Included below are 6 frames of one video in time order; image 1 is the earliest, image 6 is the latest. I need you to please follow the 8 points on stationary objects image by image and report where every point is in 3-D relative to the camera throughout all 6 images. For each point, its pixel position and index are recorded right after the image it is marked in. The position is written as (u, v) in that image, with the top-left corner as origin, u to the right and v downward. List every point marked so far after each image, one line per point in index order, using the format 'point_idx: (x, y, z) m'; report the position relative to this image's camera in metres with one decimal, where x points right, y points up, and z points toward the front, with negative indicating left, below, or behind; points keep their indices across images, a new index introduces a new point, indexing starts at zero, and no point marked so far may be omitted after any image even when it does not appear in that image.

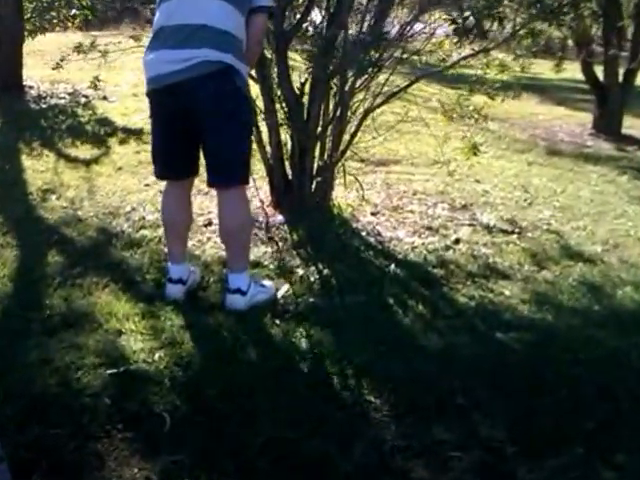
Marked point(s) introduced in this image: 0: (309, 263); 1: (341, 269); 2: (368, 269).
0: (0.0, -0.1, +5.0) m
1: (+0.1, -0.1, +4.9) m
2: (+0.2, -0.1, +4.9) m
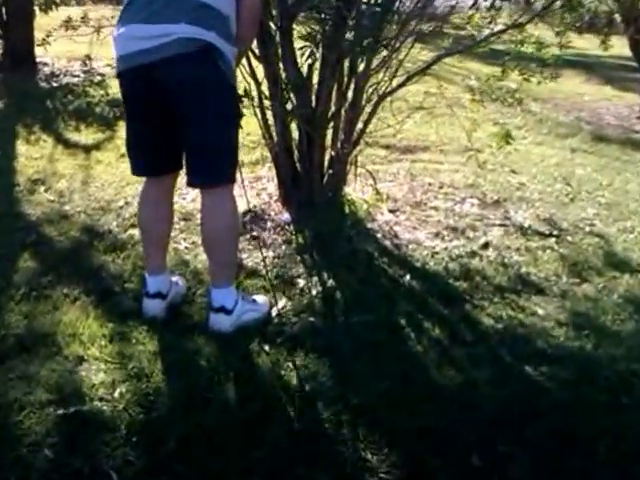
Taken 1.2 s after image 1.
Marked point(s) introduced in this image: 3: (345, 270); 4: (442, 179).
0: (0.0, -0.1, +4.3) m
1: (+0.1, -0.1, +4.2) m
2: (+0.2, -0.1, +4.2) m
3: (+0.1, -0.1, +4.3) m
4: (+0.5, +0.3, +5.5) m
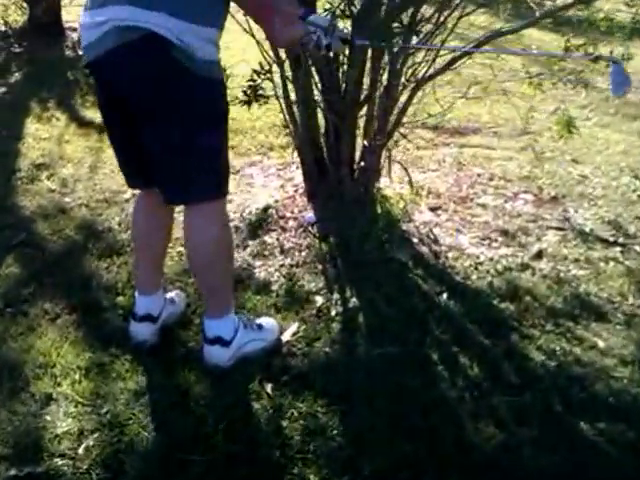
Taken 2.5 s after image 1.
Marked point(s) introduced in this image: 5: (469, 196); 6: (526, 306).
0: (0.0, -0.2, +3.7) m
1: (+0.2, -0.2, +3.6) m
2: (+0.3, -0.2, +3.6) m
3: (+0.2, -0.1, +3.7) m
4: (+0.7, +0.3, +4.9) m
5: (+0.5, +0.2, +4.5) m
6: (+0.6, -0.2, +3.5) m
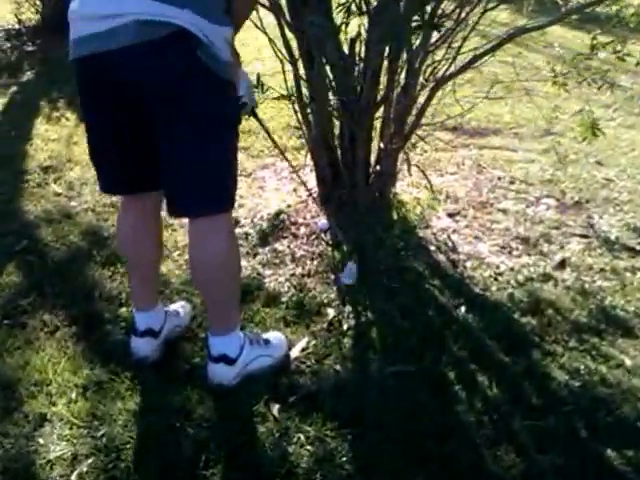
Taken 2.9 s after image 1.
0: (+0.1, -0.2, +3.5) m
1: (+0.2, -0.2, +3.4) m
2: (+0.3, -0.2, +3.4) m
3: (+0.2, -0.2, +3.5) m
4: (+0.7, +0.3, +4.7) m
5: (+0.6, +0.1, +4.3) m
6: (+0.6, -0.2, +3.3) m
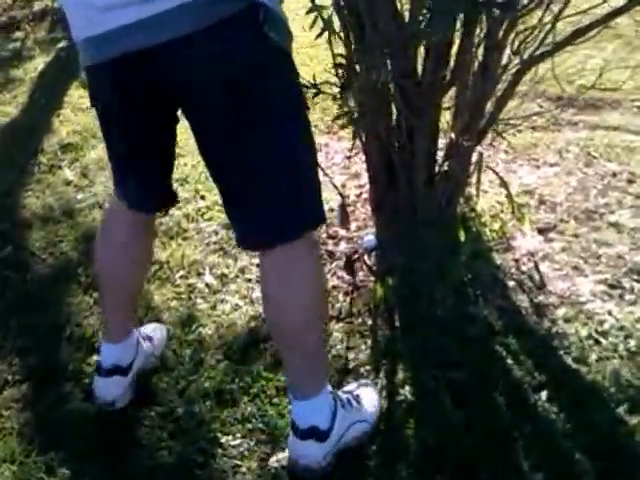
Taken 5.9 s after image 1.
0: (+0.1, -0.3, +2.5) m
1: (+0.2, -0.3, +2.4) m
2: (+0.3, -0.3, +2.4) m
3: (+0.2, -0.3, +2.5) m
4: (+0.9, +0.2, +3.6) m
5: (+0.7, +0.1, +3.3) m
6: (+0.6, -0.3, +2.2) m
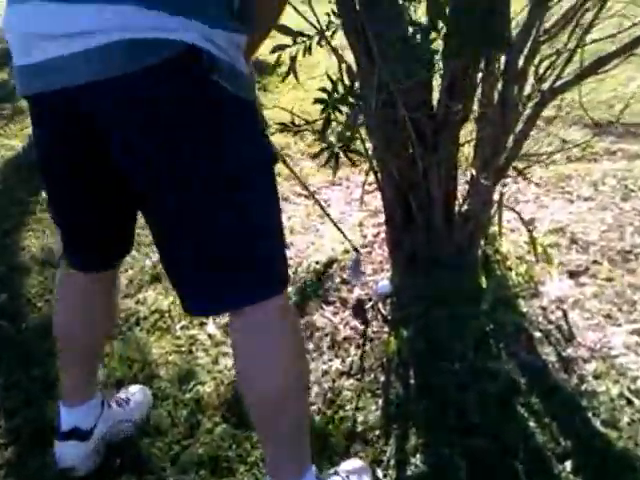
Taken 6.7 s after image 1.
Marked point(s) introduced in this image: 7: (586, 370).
0: (+0.1, -0.4, +2.3) m
1: (+0.2, -0.4, +2.1) m
2: (+0.3, -0.4, +2.1) m
3: (+0.2, -0.3, +2.3) m
4: (+0.9, +0.1, +3.3) m
5: (+0.8, 0.0, +3.0) m
6: (+0.6, -0.4, +2.0) m
7: (+0.5, -0.2, +2.4) m
